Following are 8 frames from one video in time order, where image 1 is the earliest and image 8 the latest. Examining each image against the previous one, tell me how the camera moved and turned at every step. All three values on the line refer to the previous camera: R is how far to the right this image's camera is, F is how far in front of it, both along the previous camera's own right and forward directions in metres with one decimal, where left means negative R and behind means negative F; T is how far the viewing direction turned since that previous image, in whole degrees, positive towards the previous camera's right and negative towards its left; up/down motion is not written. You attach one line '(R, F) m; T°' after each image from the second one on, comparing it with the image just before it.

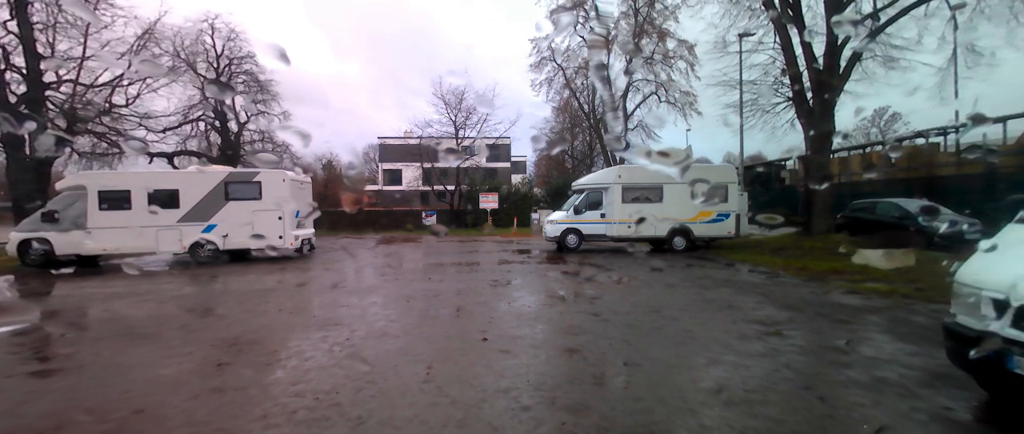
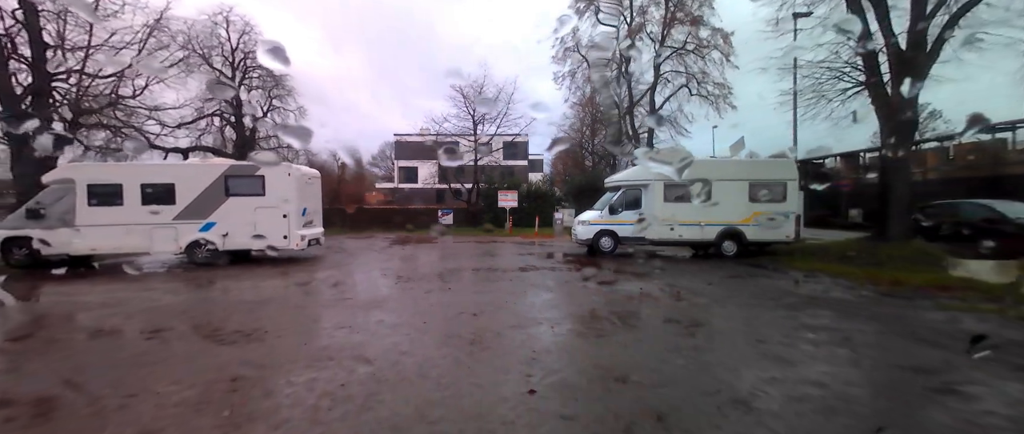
(-0.4, +1.5) m; -2°
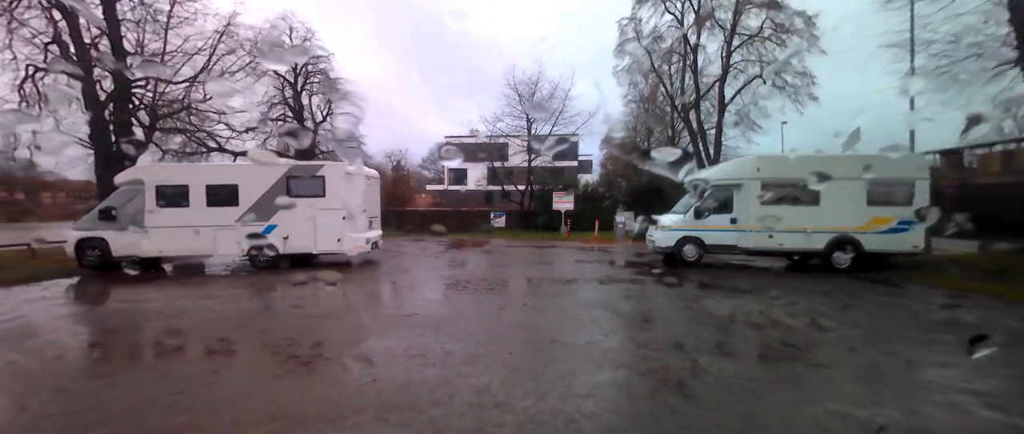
(-0.7, +1.1) m; -6°
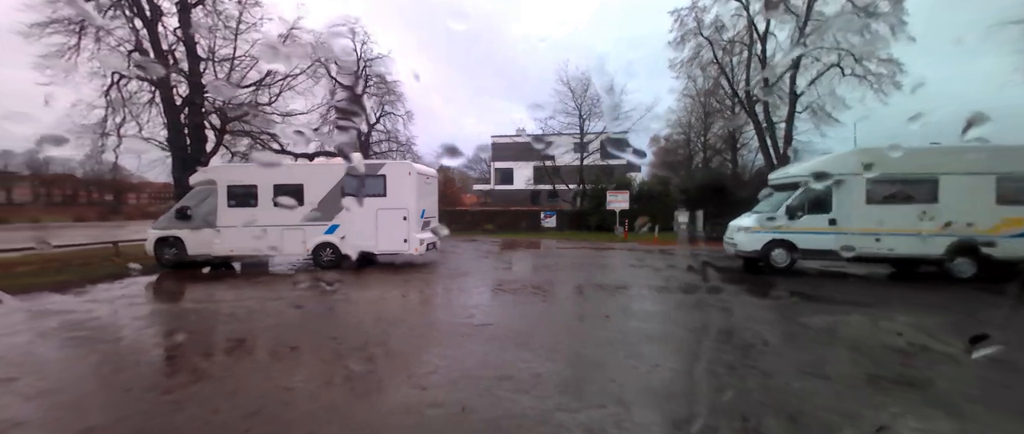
(-0.6, +0.6) m; -6°
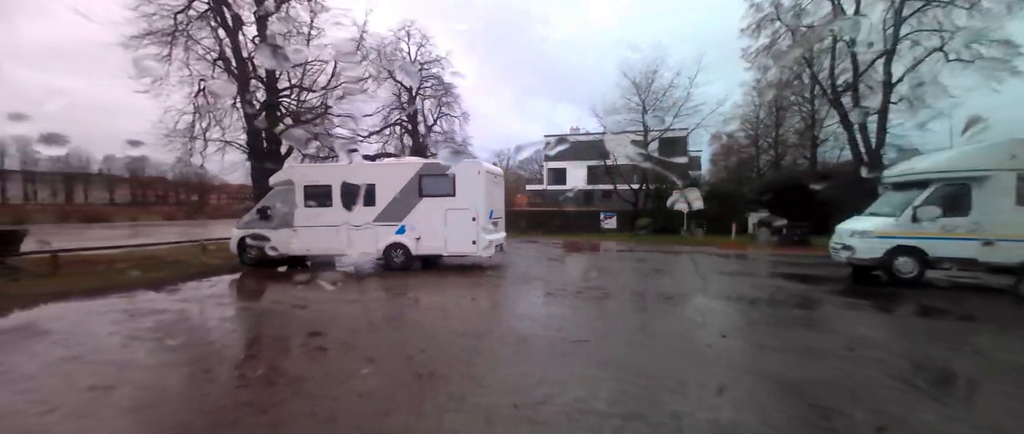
(-0.6, +0.6) m; -7°
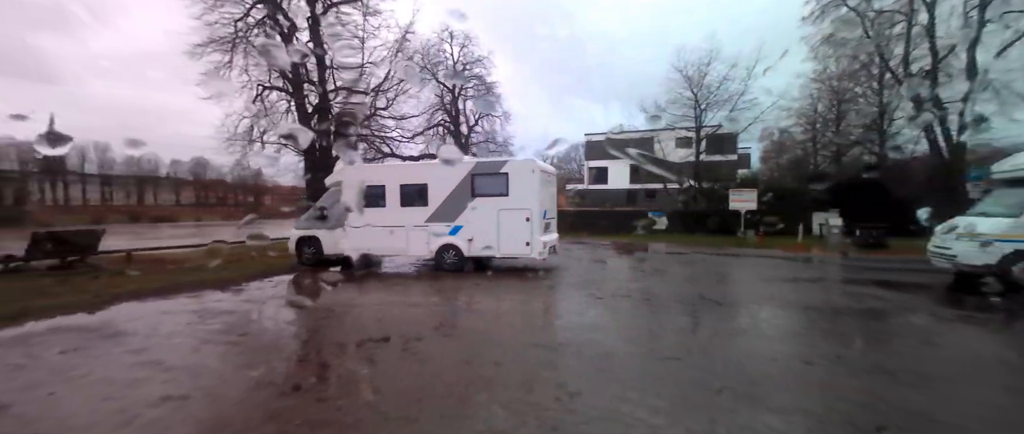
(-0.4, +0.4) m; -5°
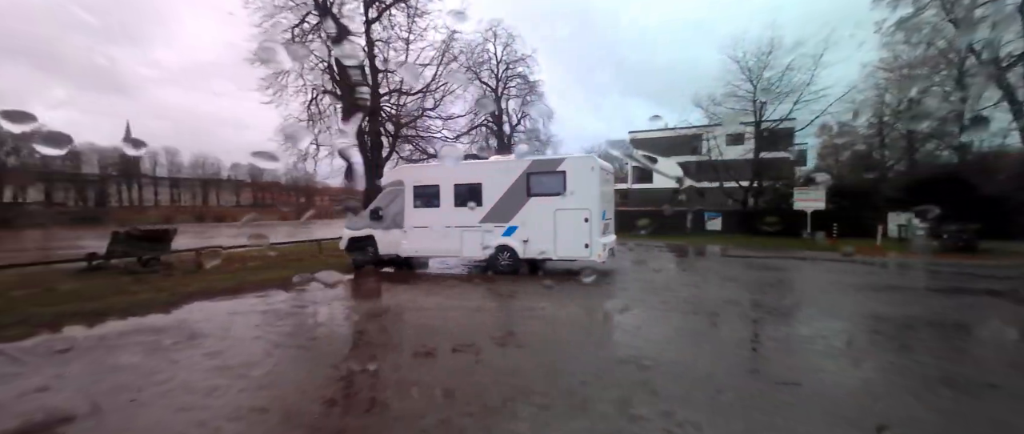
(-0.5, +0.4) m; -5°
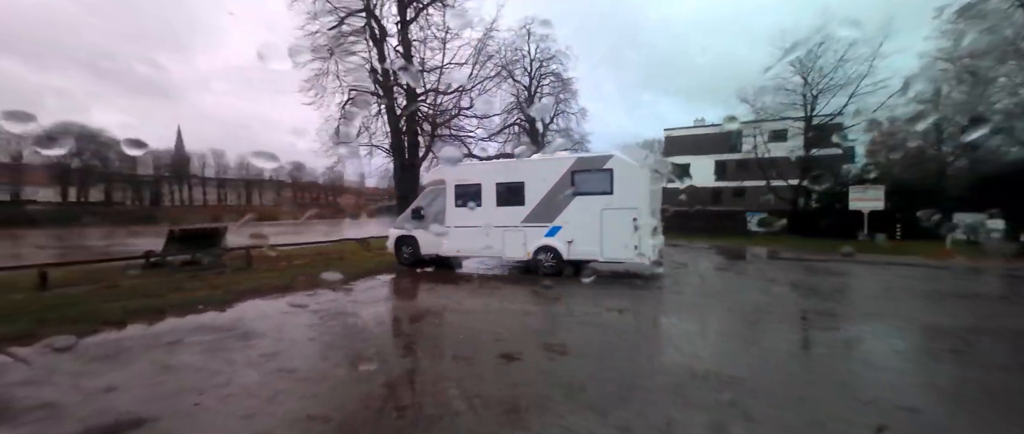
(-0.3, +0.2) m; -4°
